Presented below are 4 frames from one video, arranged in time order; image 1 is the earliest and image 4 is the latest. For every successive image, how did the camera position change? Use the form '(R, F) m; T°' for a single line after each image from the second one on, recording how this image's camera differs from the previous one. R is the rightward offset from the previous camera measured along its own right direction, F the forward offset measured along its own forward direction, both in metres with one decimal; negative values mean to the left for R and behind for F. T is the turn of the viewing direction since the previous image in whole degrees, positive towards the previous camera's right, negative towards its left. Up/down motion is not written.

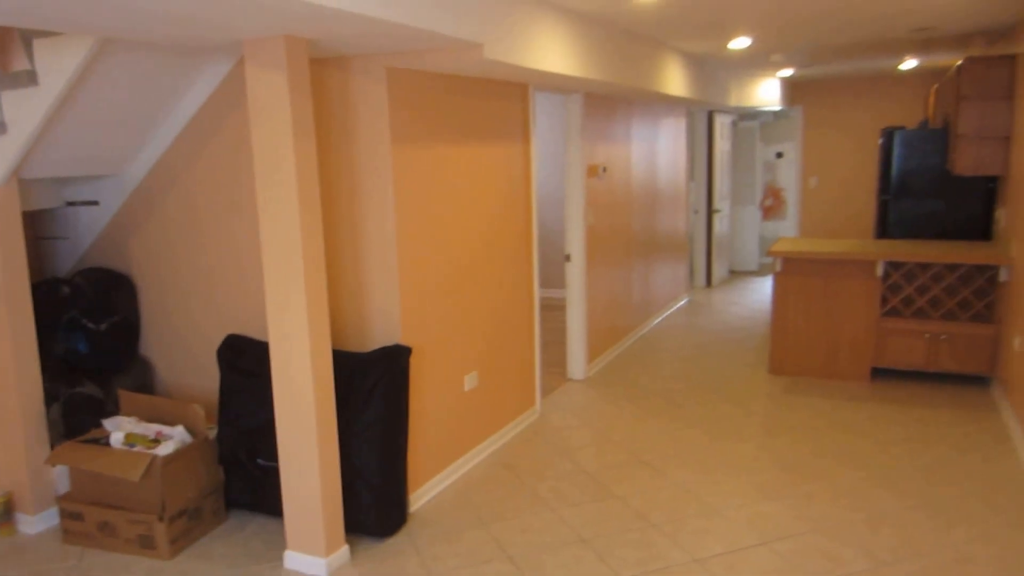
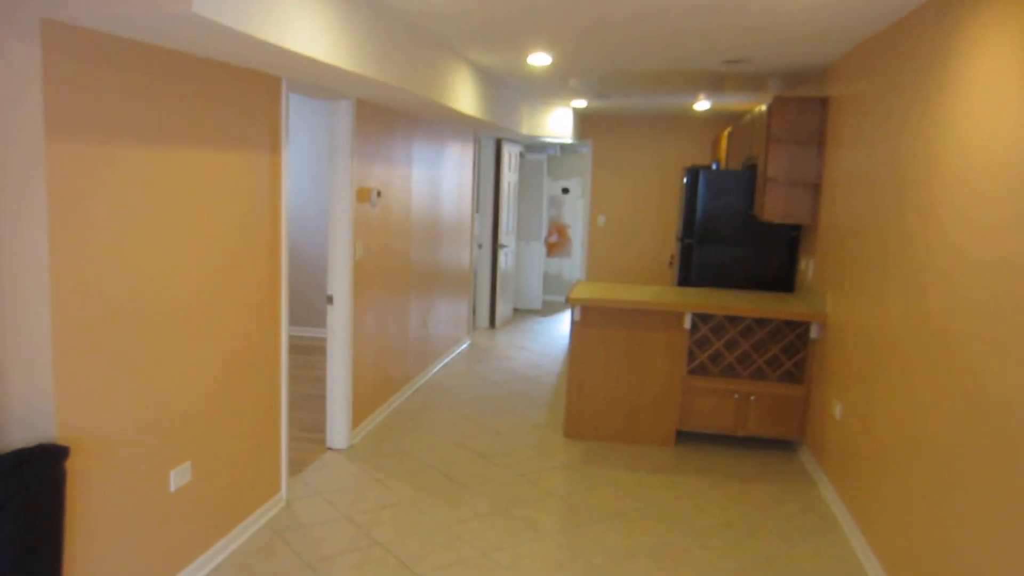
(+0.1, +0.8) m; +14°
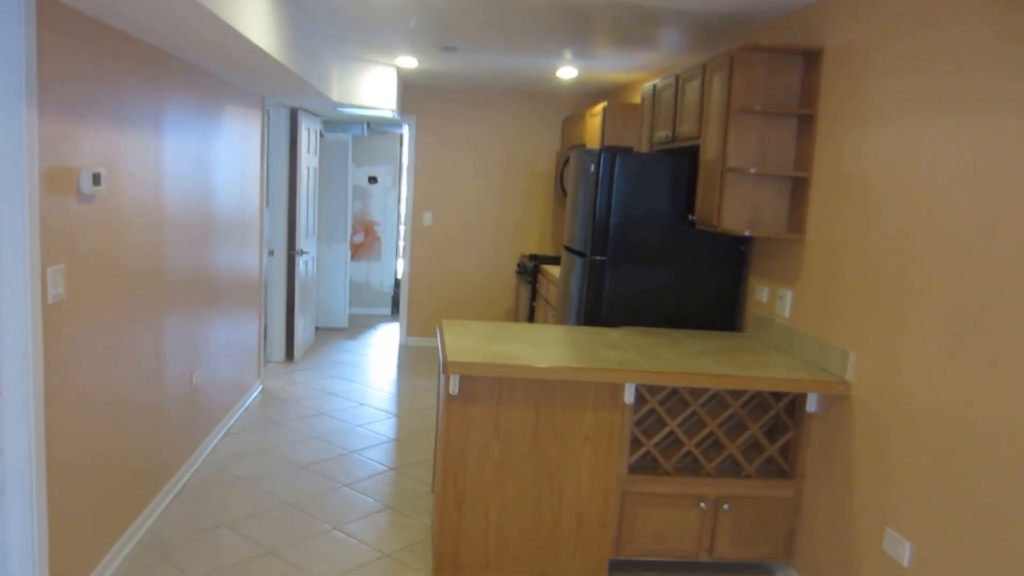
(-0.2, +1.7) m; +15°
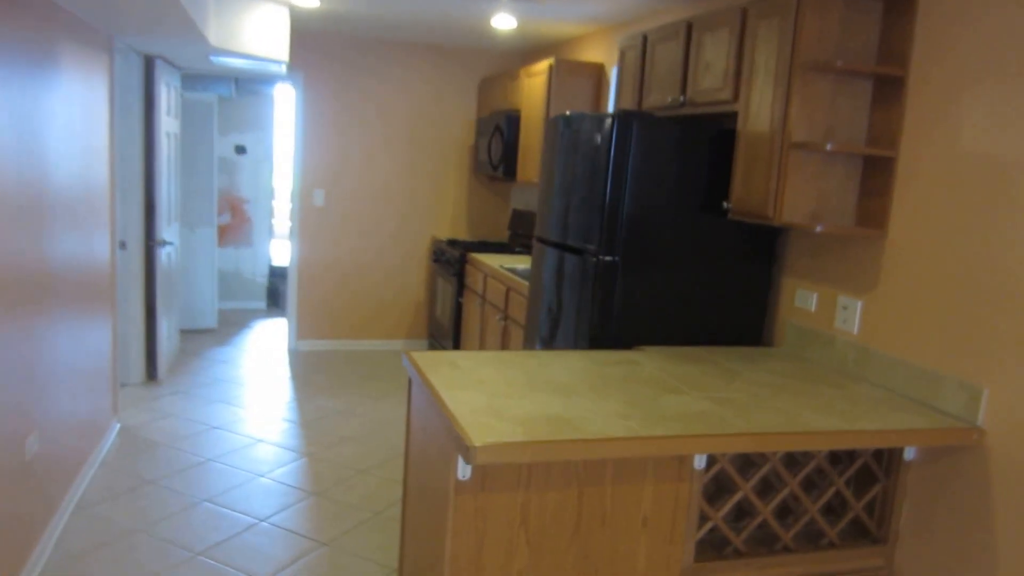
(-0.4, +0.9) m; +10°
